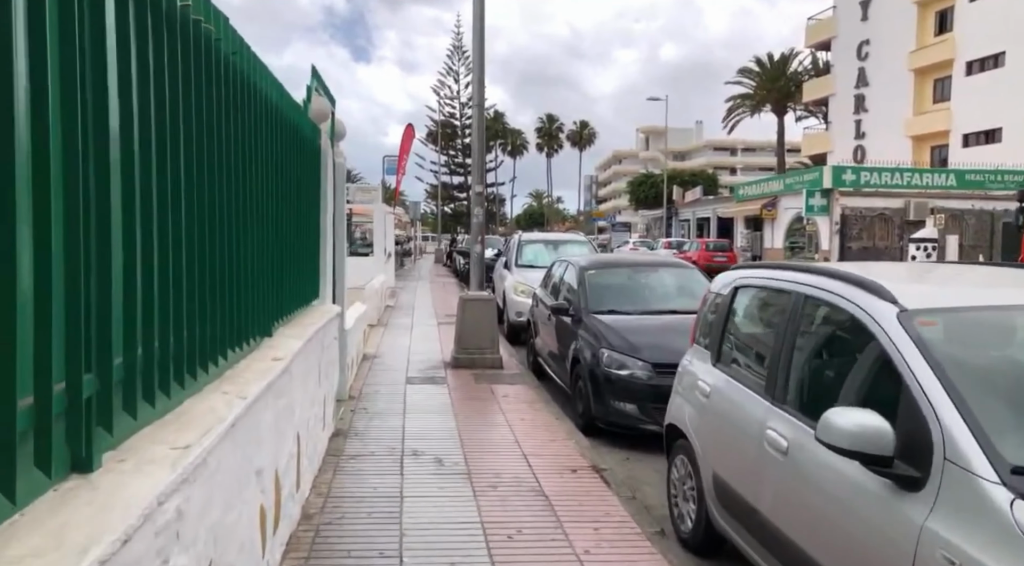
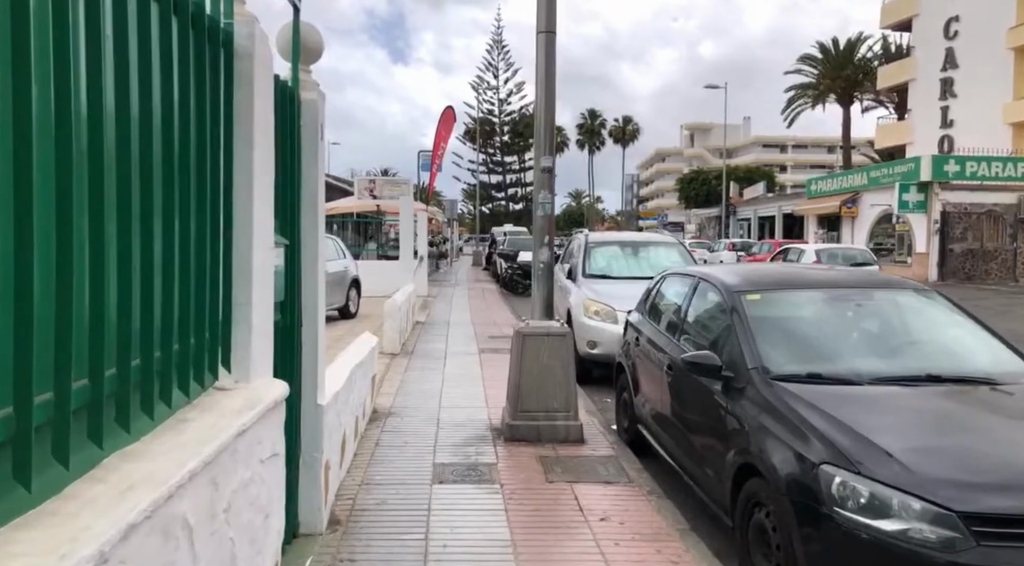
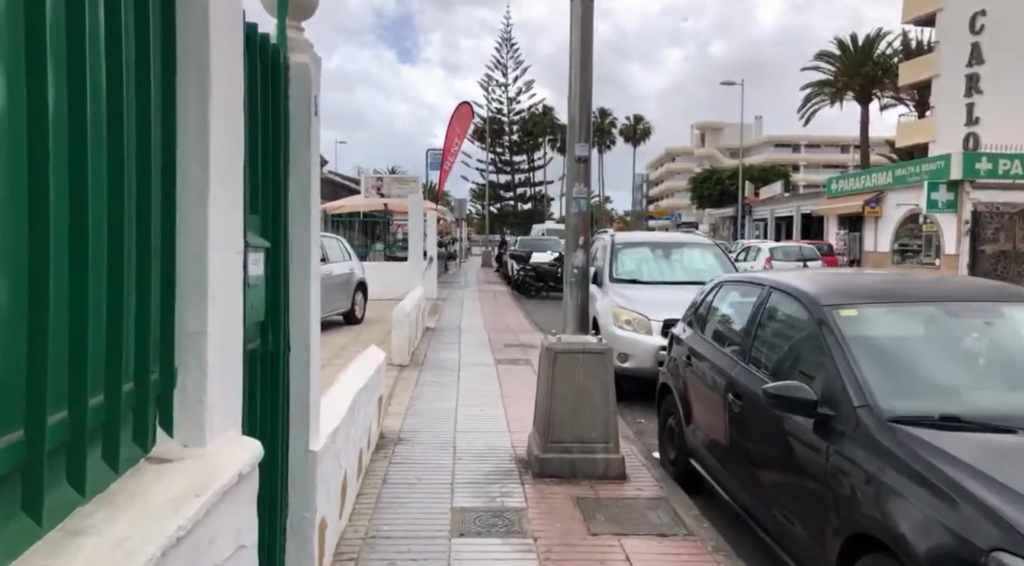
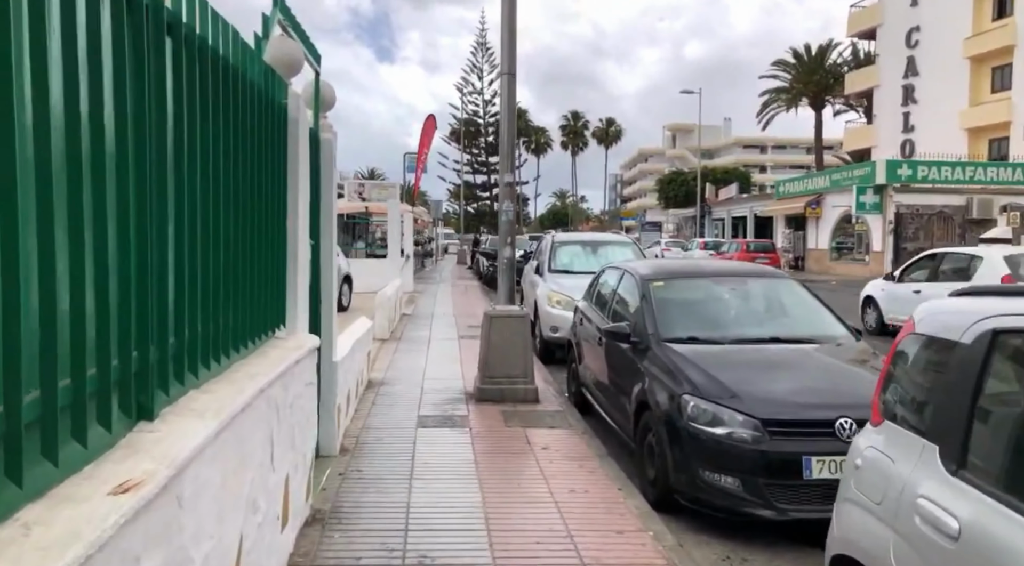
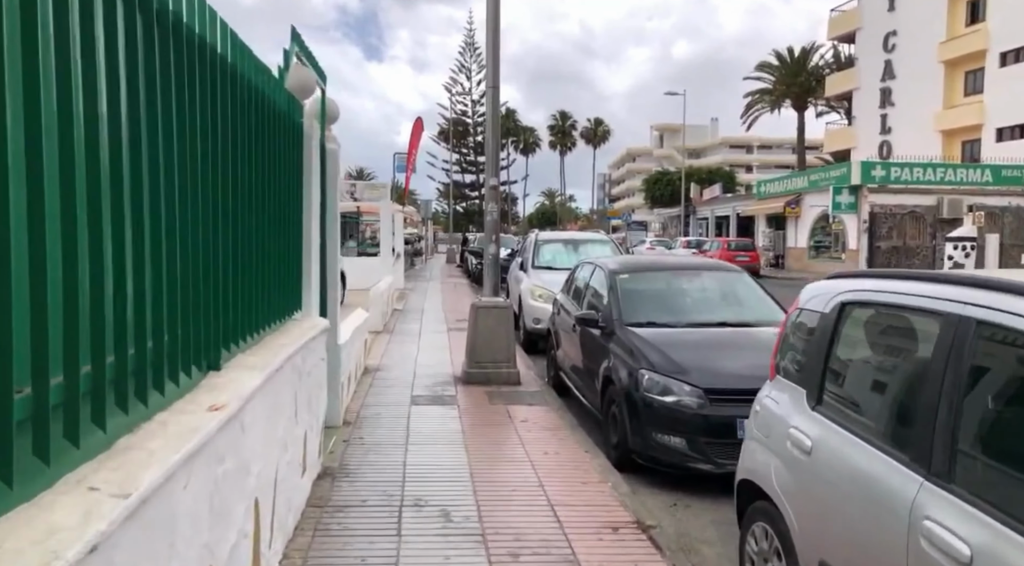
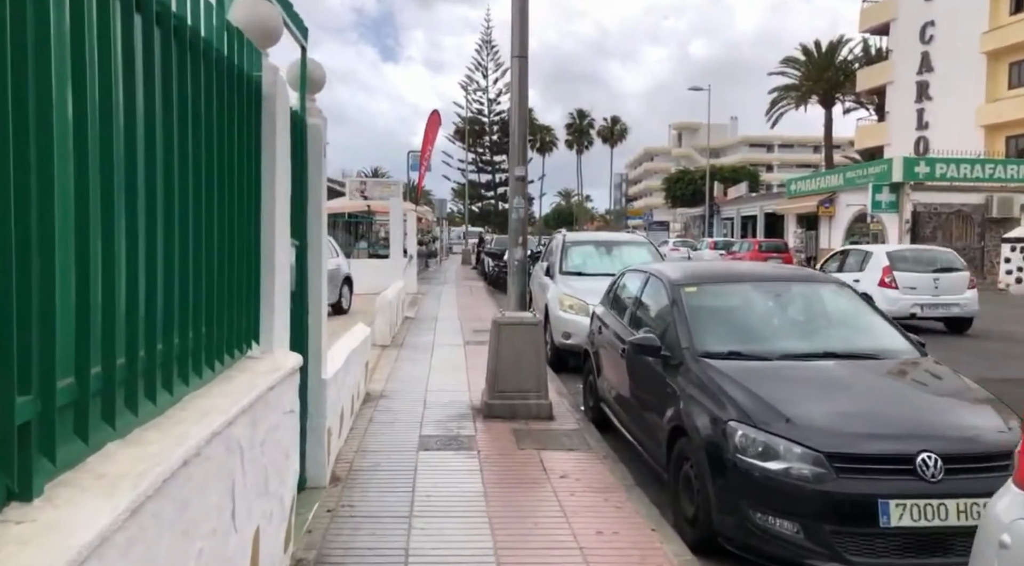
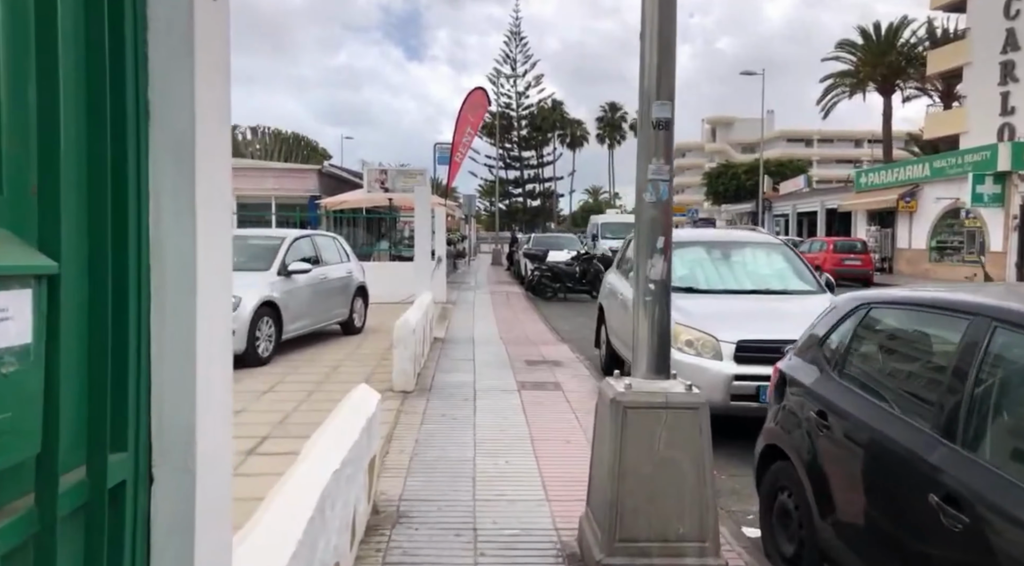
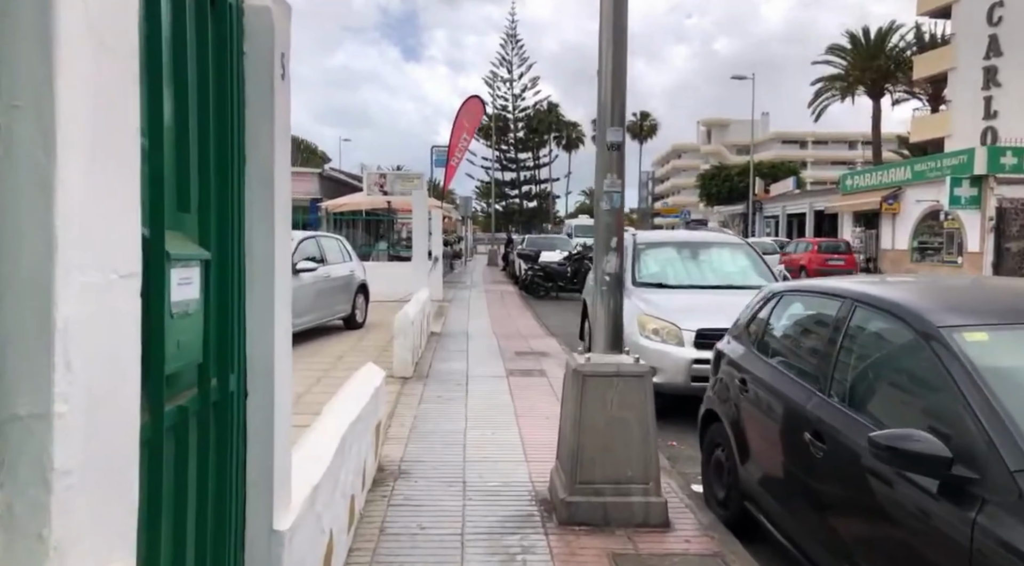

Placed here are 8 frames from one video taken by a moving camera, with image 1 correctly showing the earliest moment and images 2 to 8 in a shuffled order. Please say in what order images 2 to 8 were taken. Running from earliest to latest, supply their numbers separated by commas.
5, 4, 6, 2, 3, 8, 7
